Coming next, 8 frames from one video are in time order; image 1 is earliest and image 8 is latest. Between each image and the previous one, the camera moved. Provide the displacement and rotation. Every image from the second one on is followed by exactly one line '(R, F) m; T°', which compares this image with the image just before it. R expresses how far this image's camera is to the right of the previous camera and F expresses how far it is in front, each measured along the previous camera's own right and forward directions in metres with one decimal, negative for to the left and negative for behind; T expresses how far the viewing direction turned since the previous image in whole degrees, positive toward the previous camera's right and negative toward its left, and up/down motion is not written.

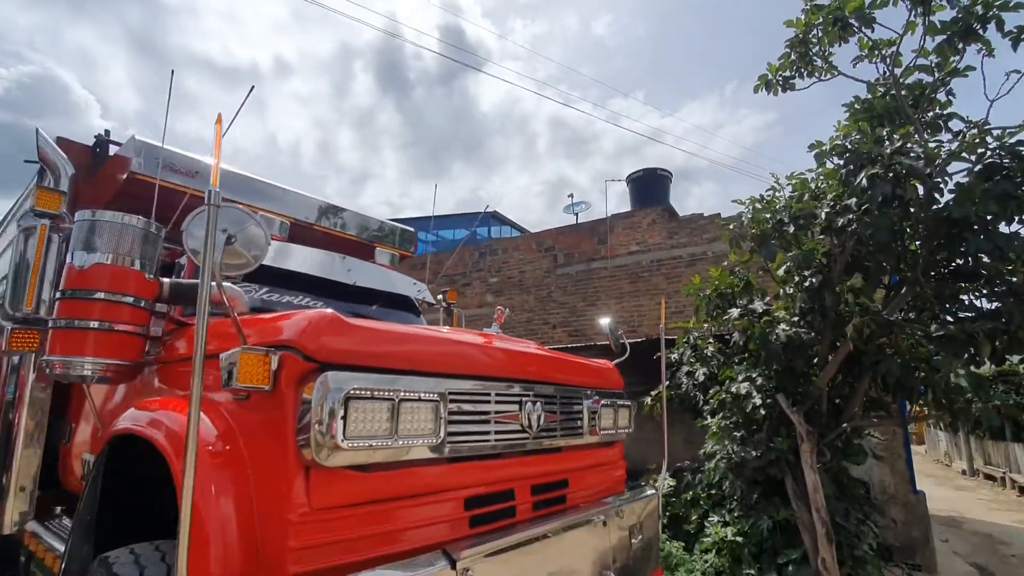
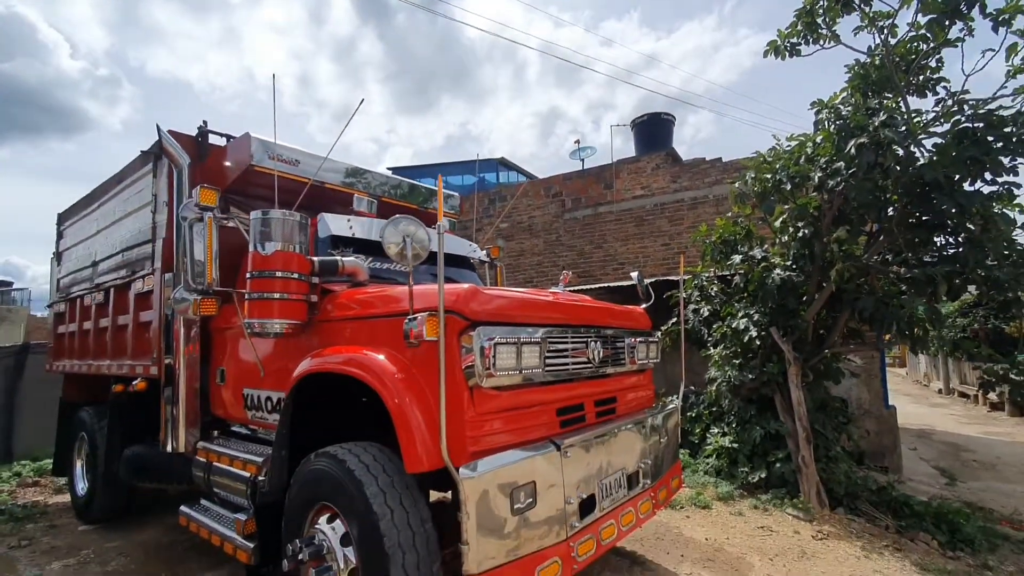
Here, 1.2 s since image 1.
(-0.4, -0.7) m; 0°
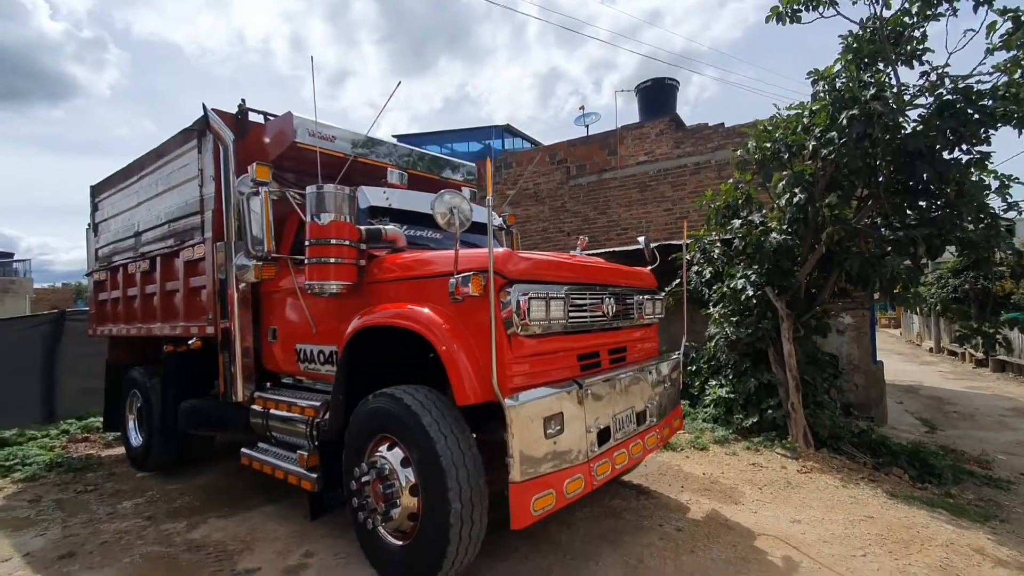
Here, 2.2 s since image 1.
(-0.2, -0.4) m; 0°
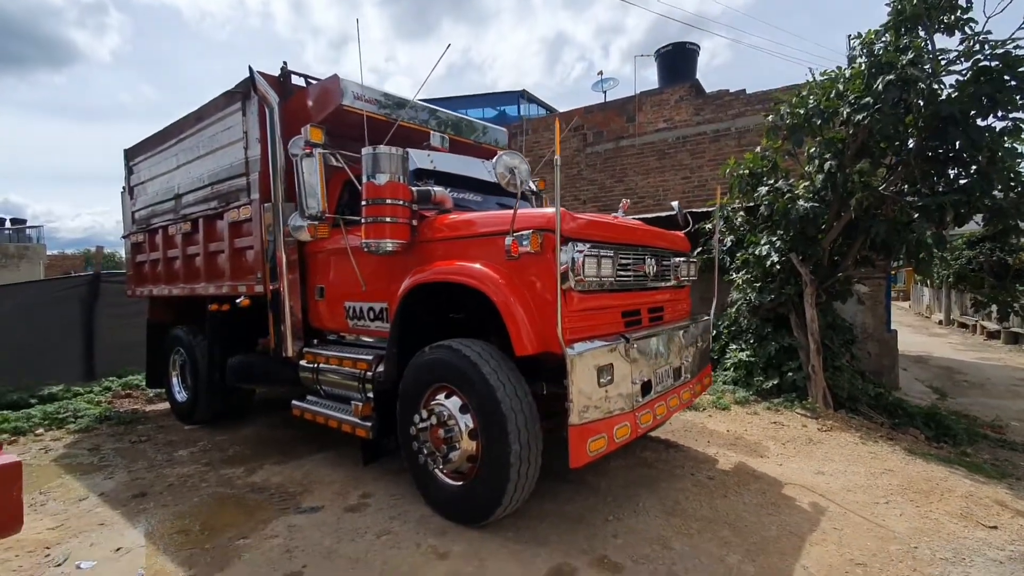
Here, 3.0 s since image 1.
(-0.3, -0.2) m; -1°
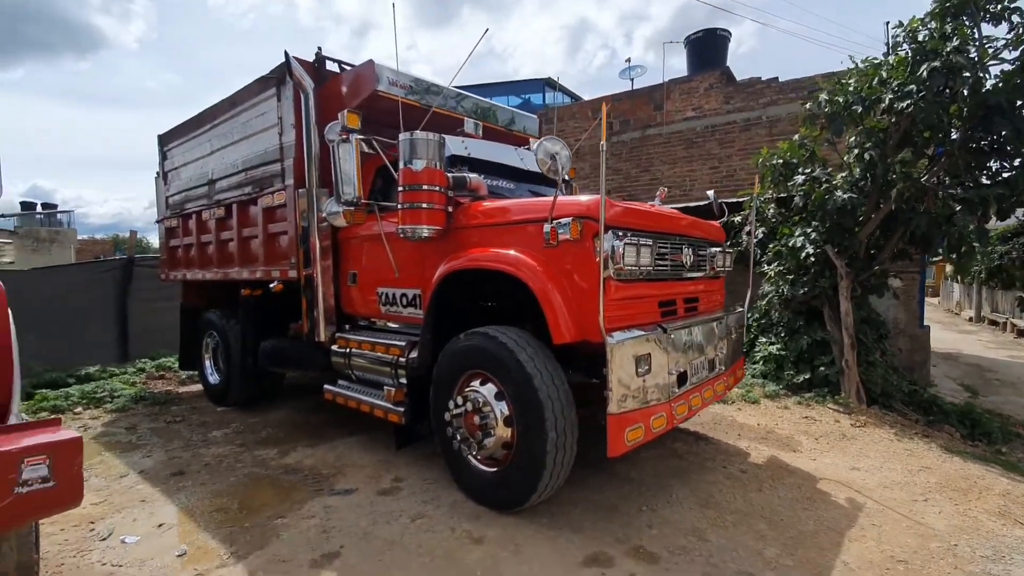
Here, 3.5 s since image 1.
(-0.1, 0.0) m; -2°
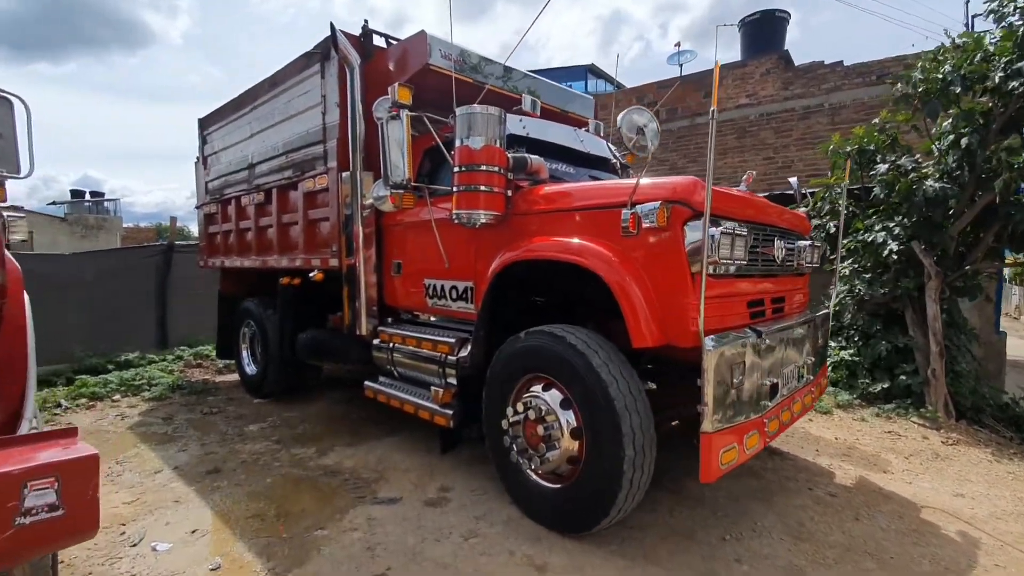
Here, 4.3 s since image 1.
(-0.2, +0.4) m; -3°
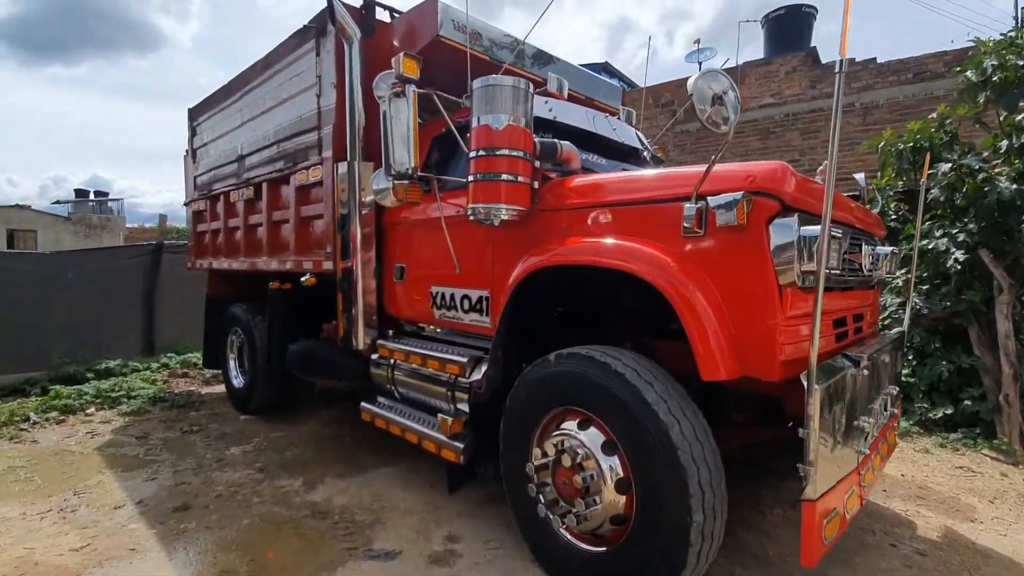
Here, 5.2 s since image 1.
(-0.1, +0.6) m; 0°
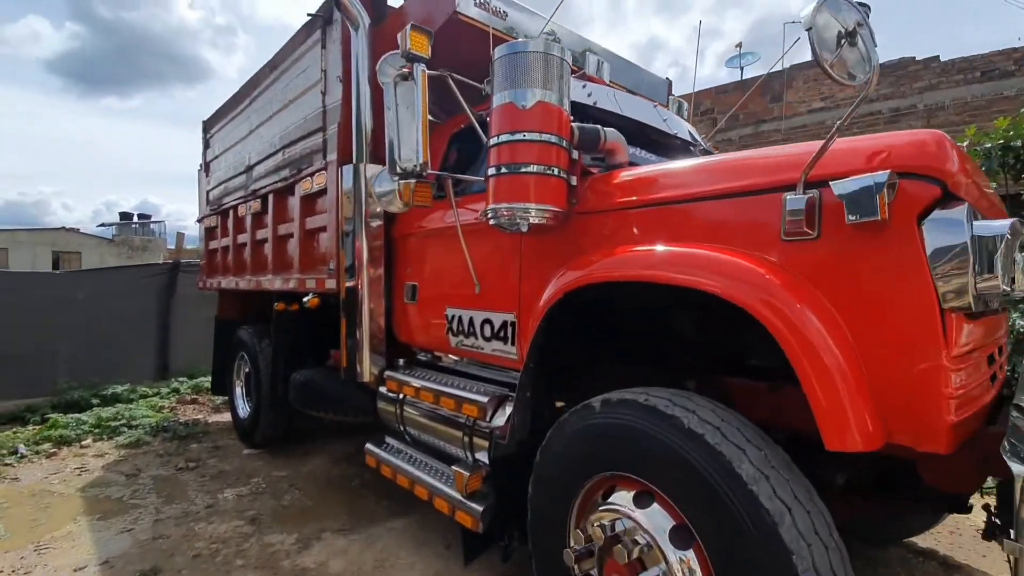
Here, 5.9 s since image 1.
(0.0, +0.6) m; -3°
